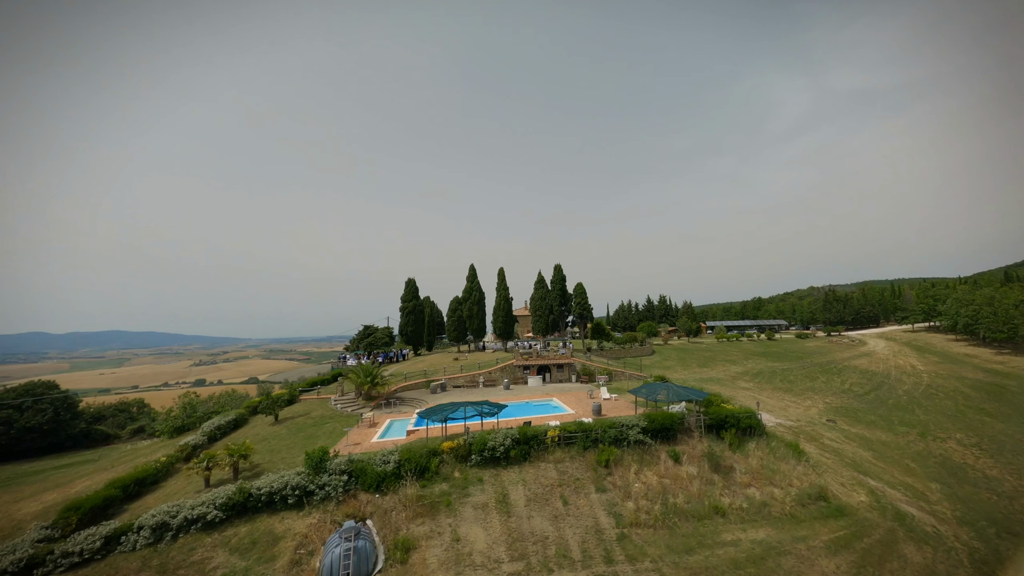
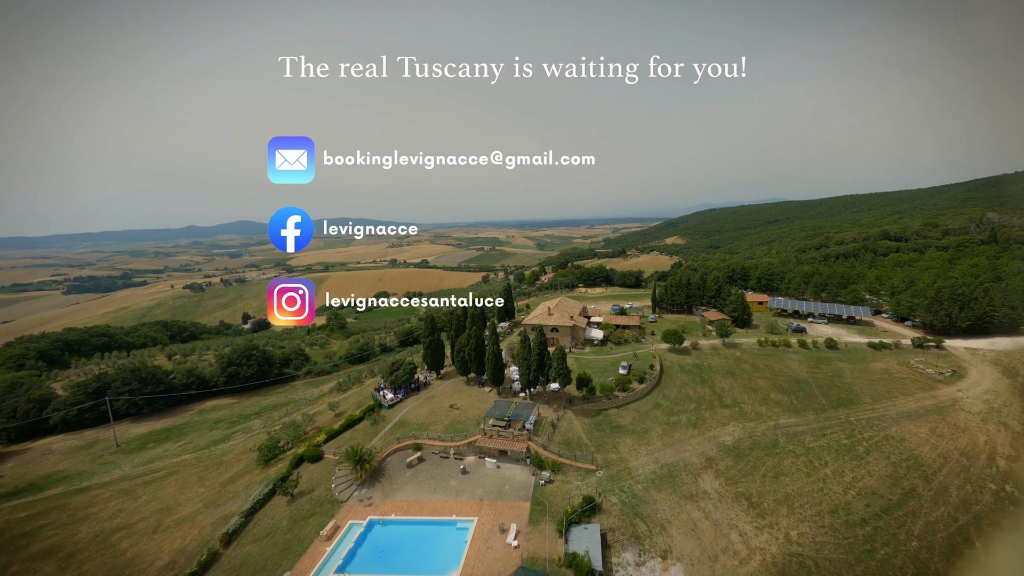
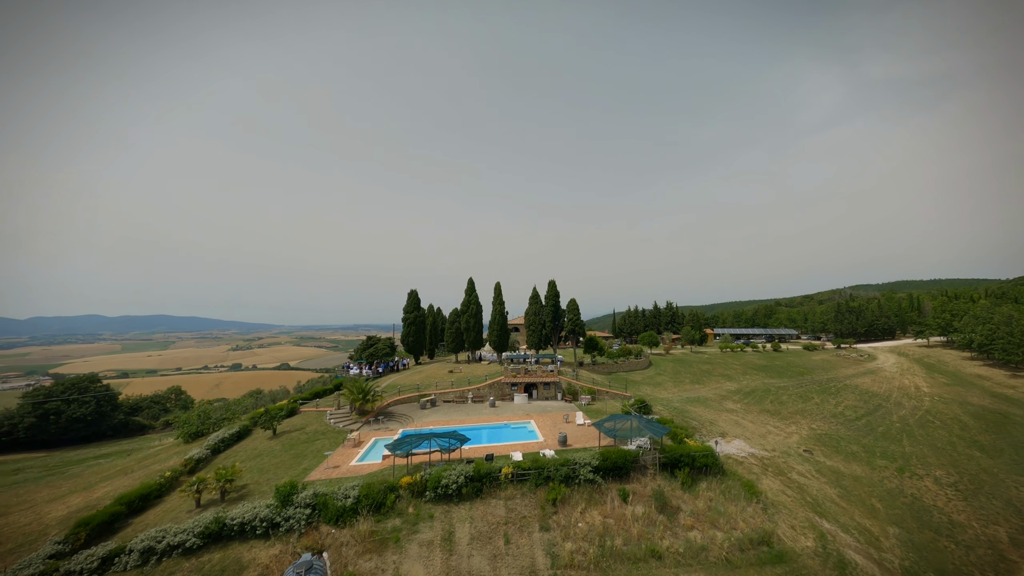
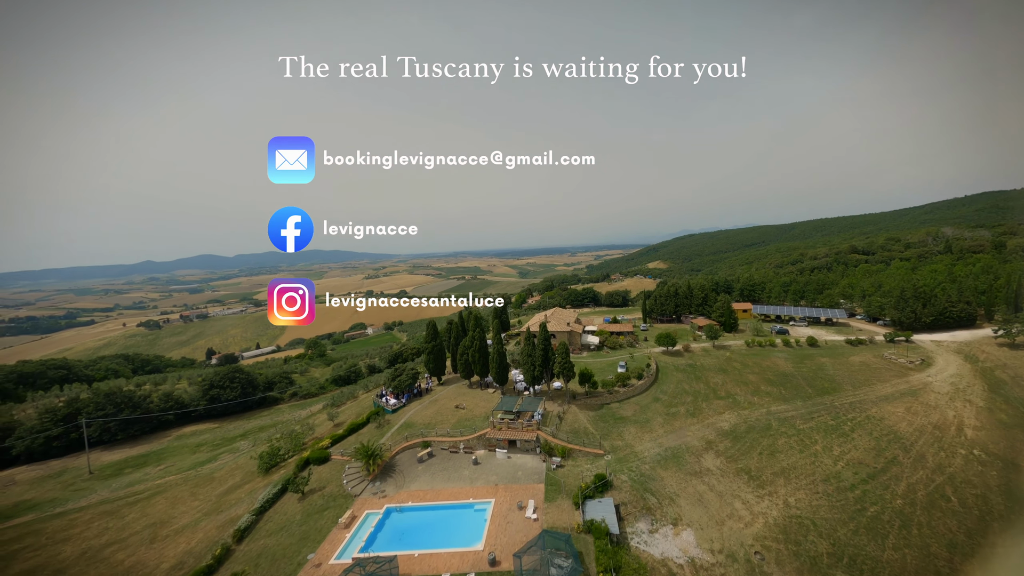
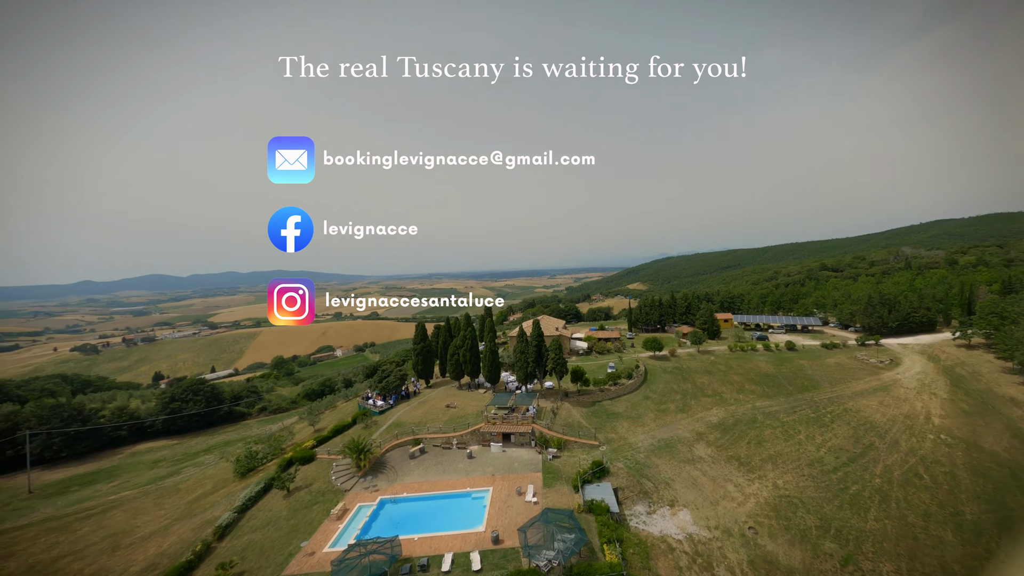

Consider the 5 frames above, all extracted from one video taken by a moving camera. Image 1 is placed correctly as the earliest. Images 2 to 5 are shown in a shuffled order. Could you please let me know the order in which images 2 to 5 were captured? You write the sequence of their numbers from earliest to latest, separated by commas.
3, 5, 4, 2
